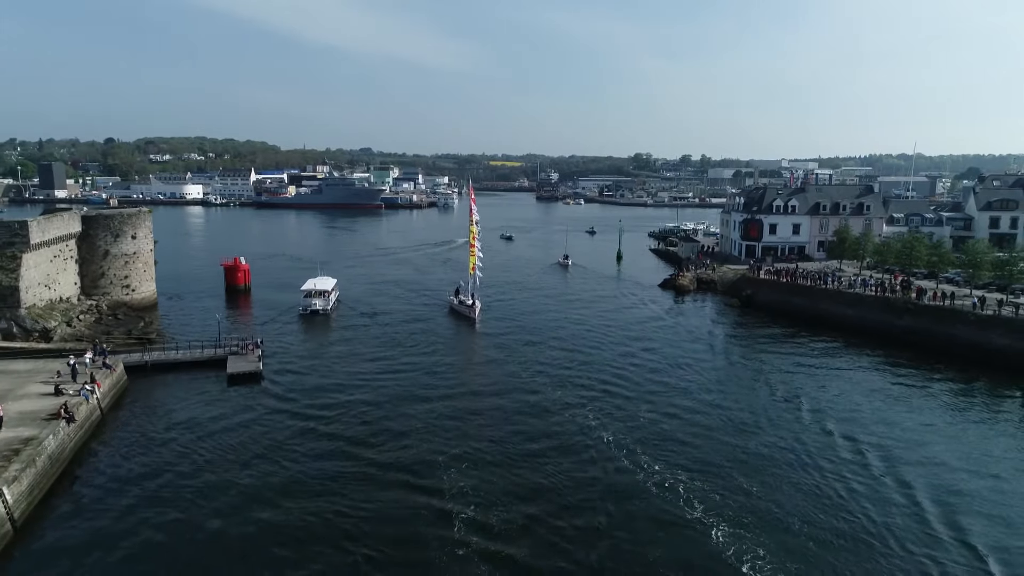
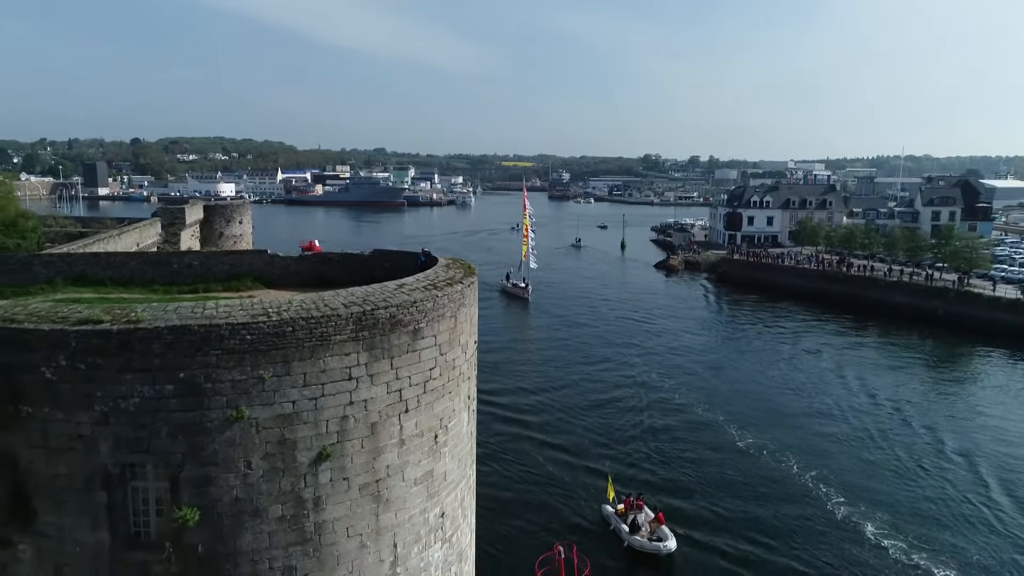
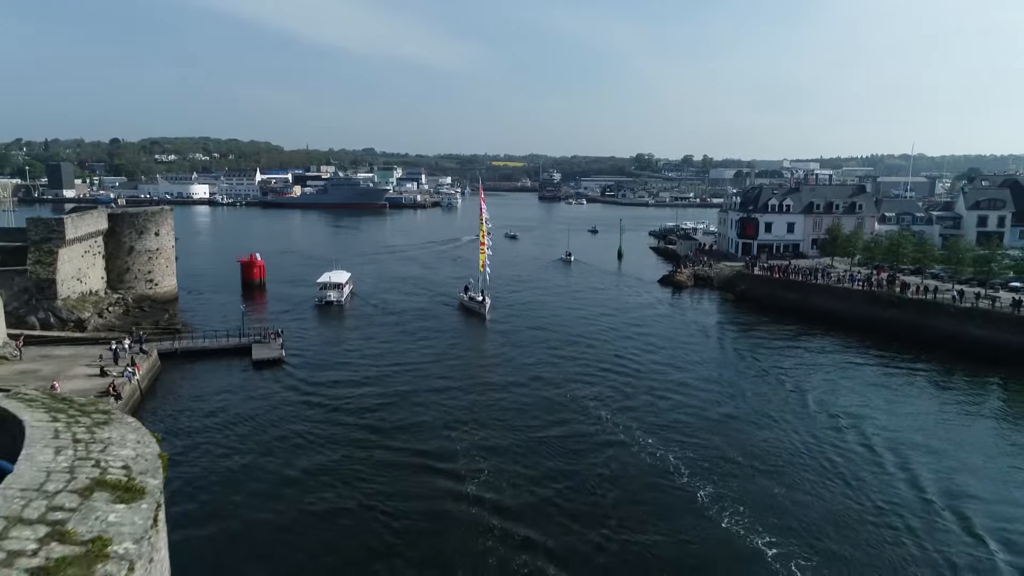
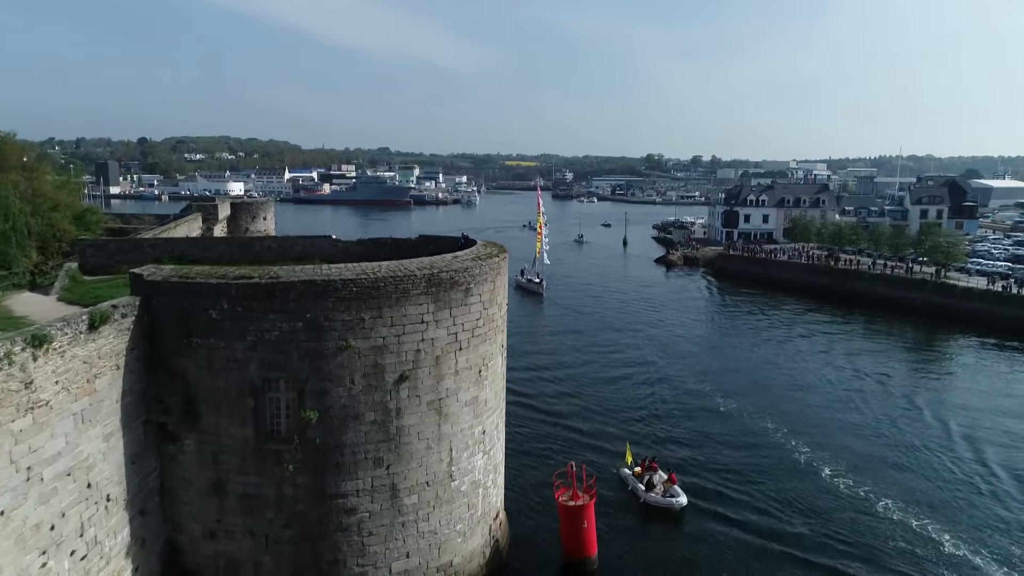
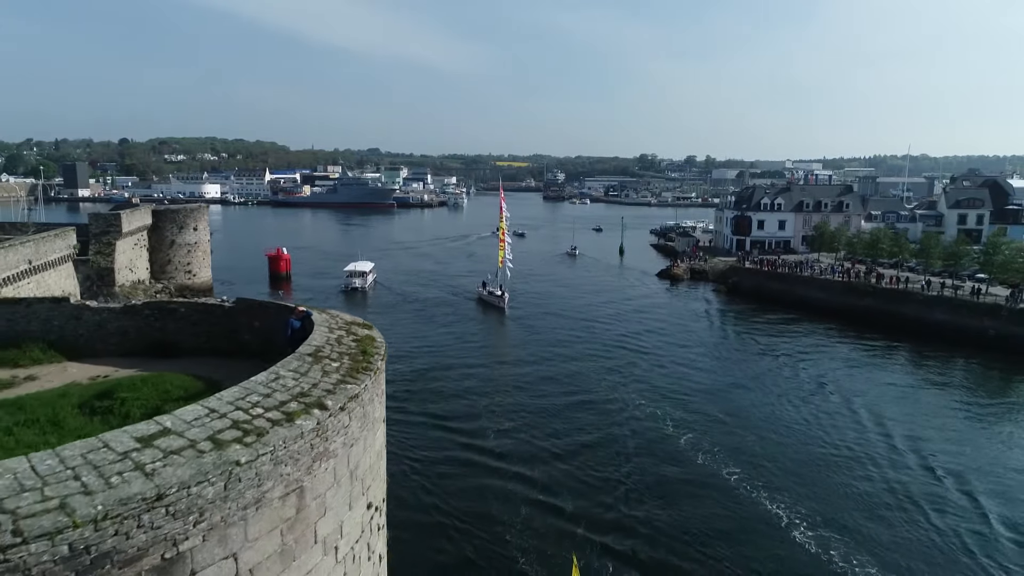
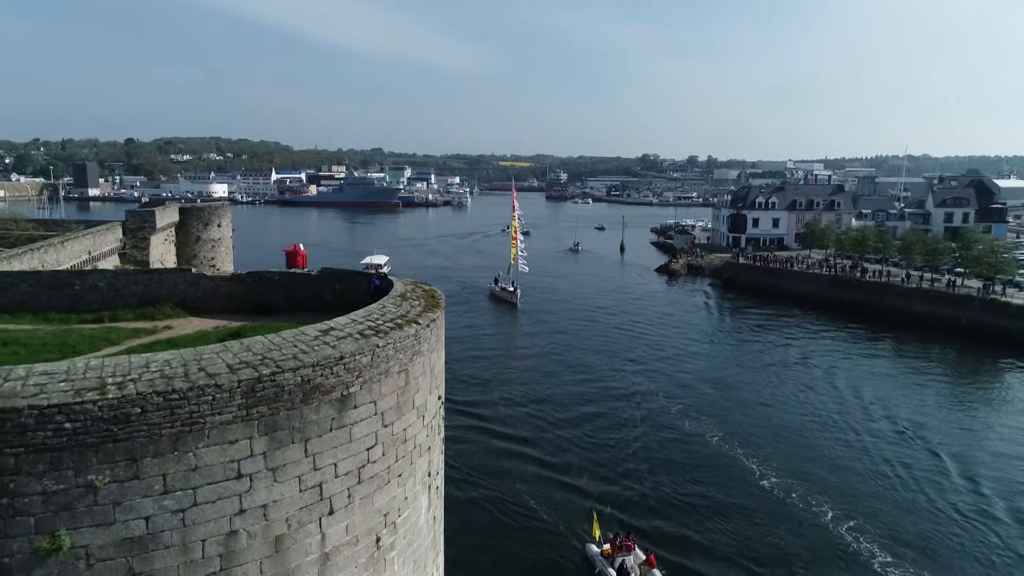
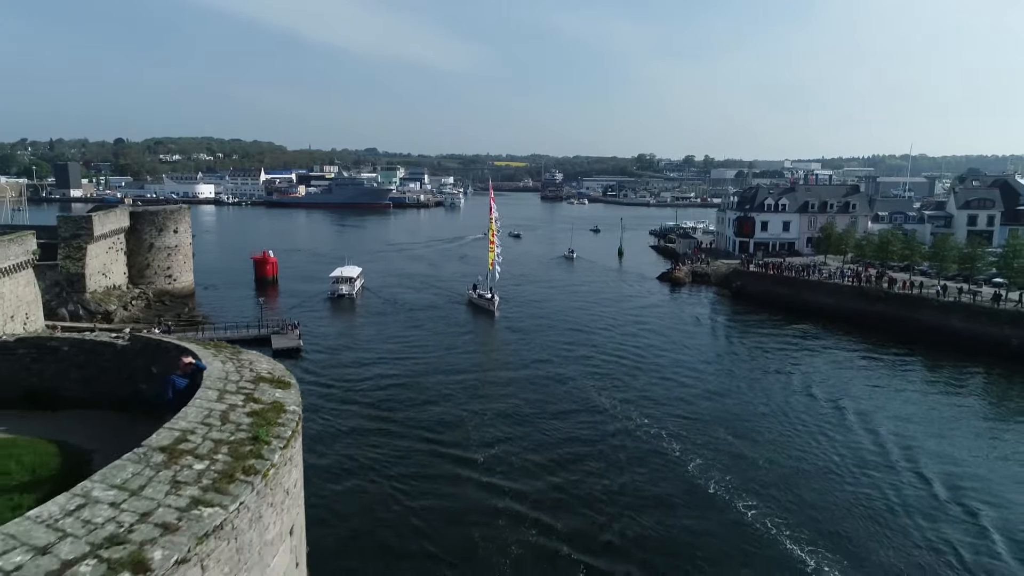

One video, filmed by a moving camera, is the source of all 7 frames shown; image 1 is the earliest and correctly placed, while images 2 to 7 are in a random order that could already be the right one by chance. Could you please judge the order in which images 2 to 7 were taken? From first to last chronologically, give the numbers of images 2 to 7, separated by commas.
3, 7, 5, 6, 2, 4
